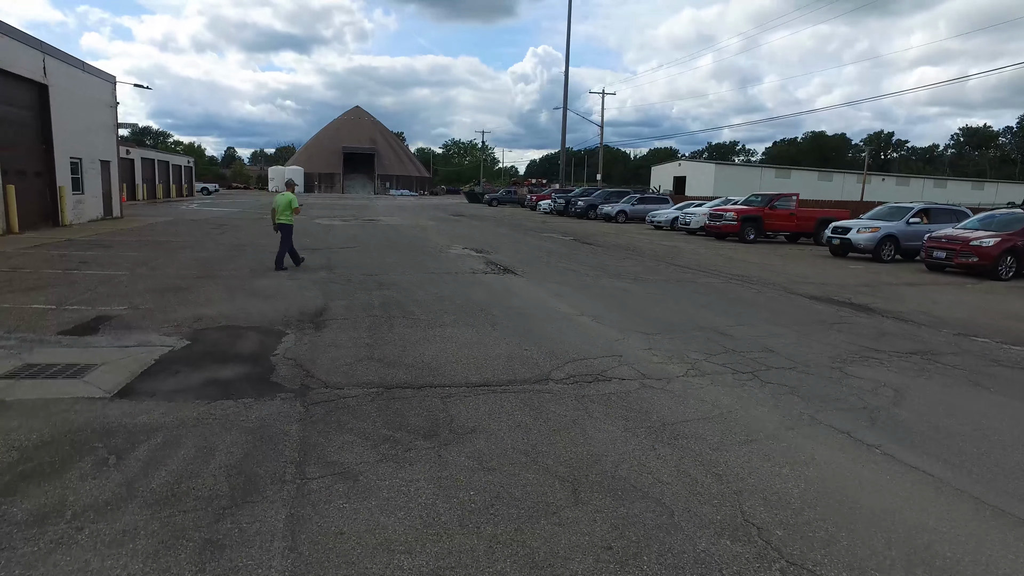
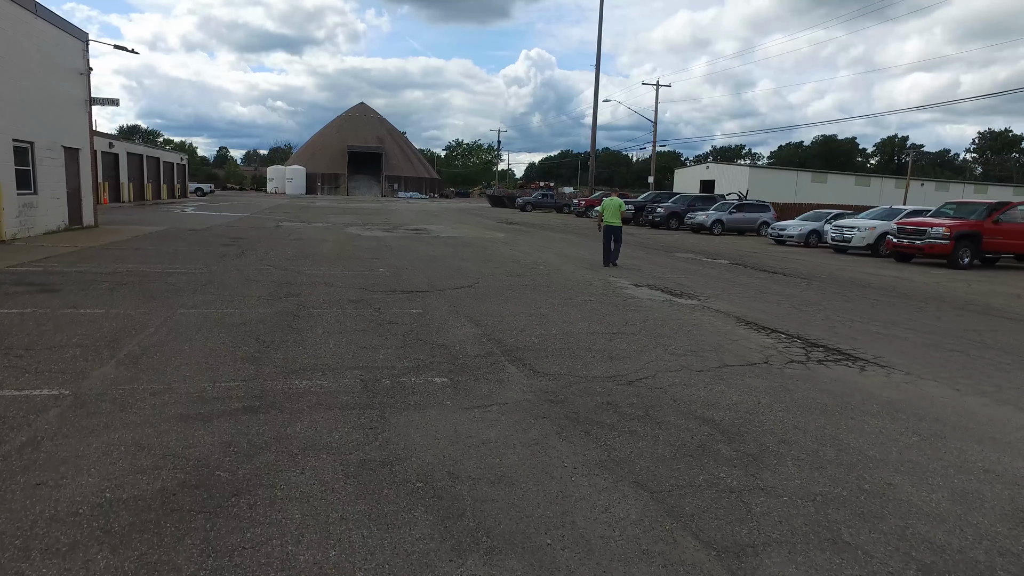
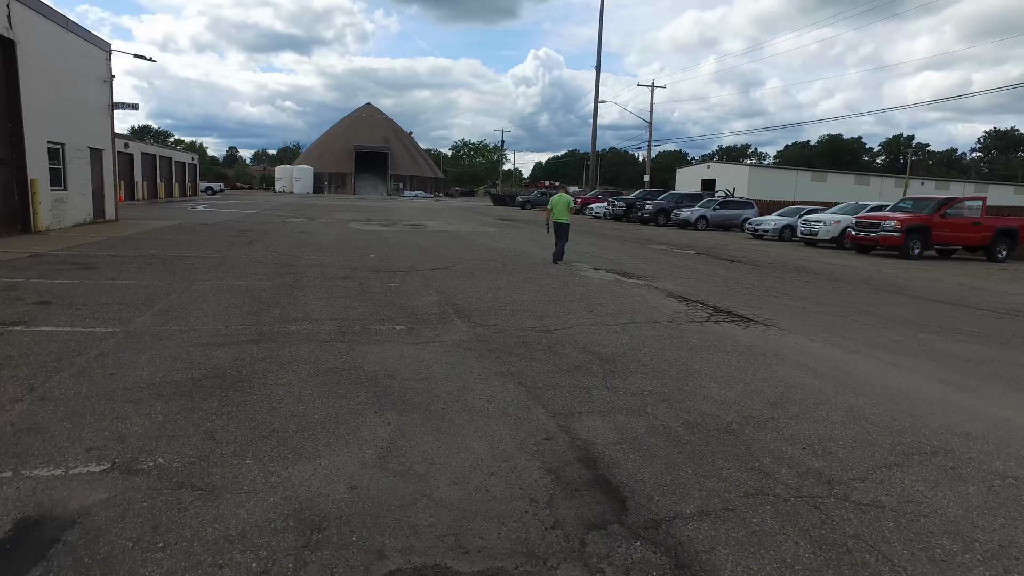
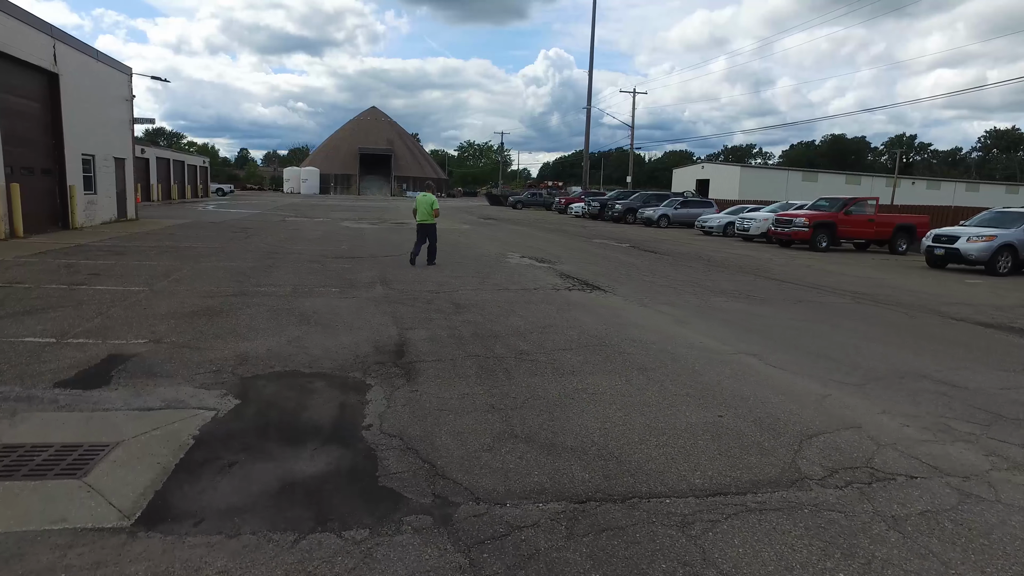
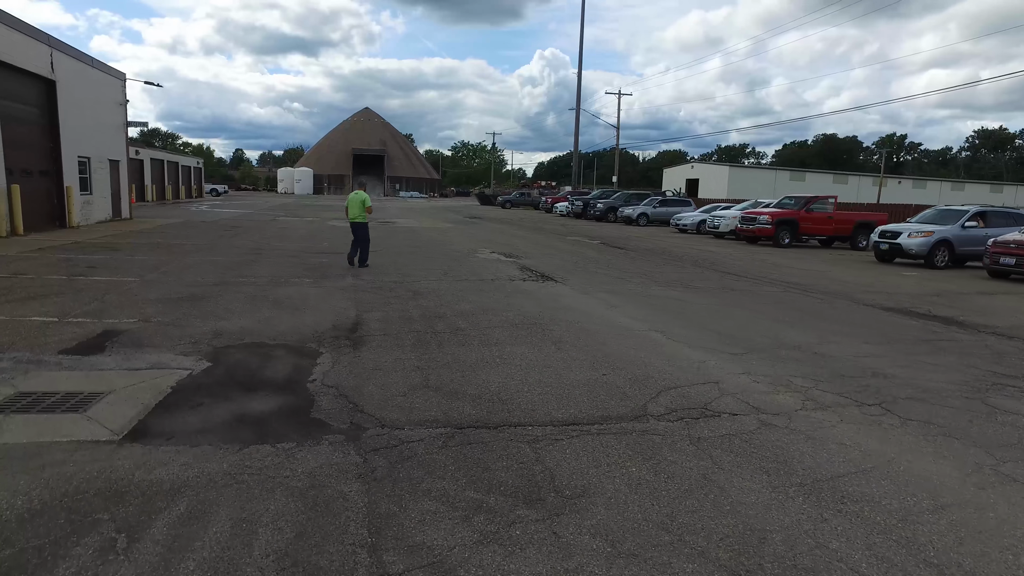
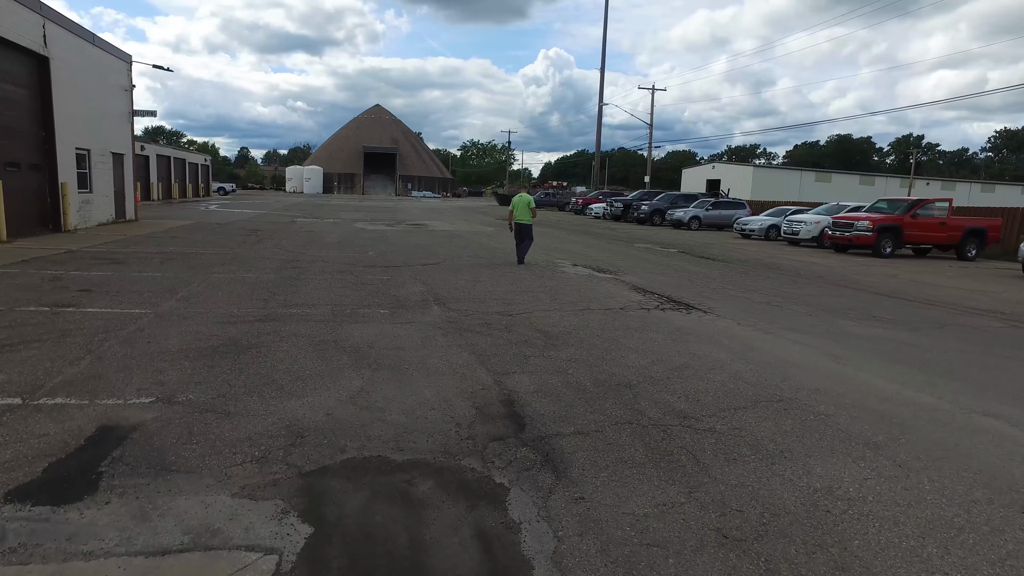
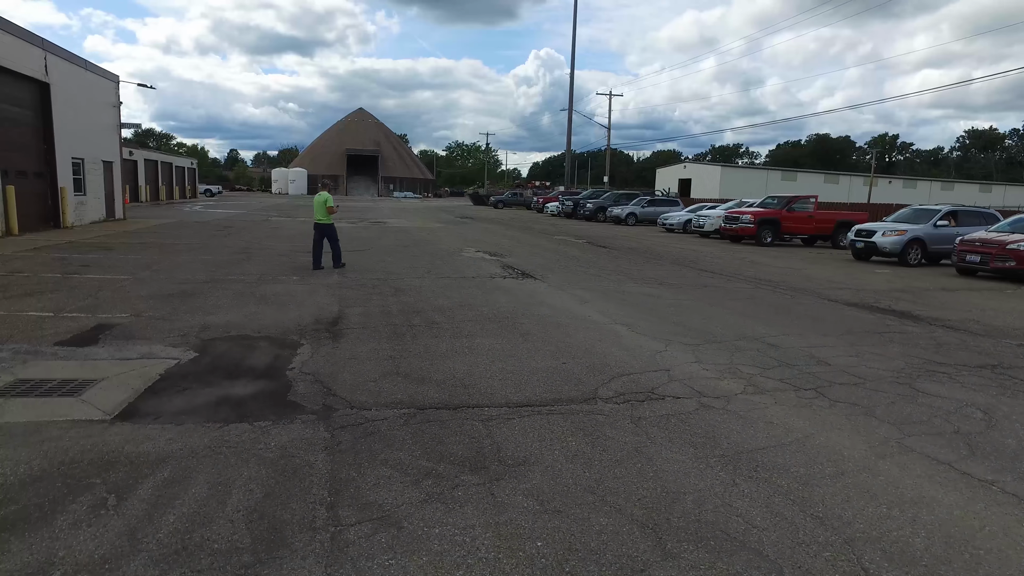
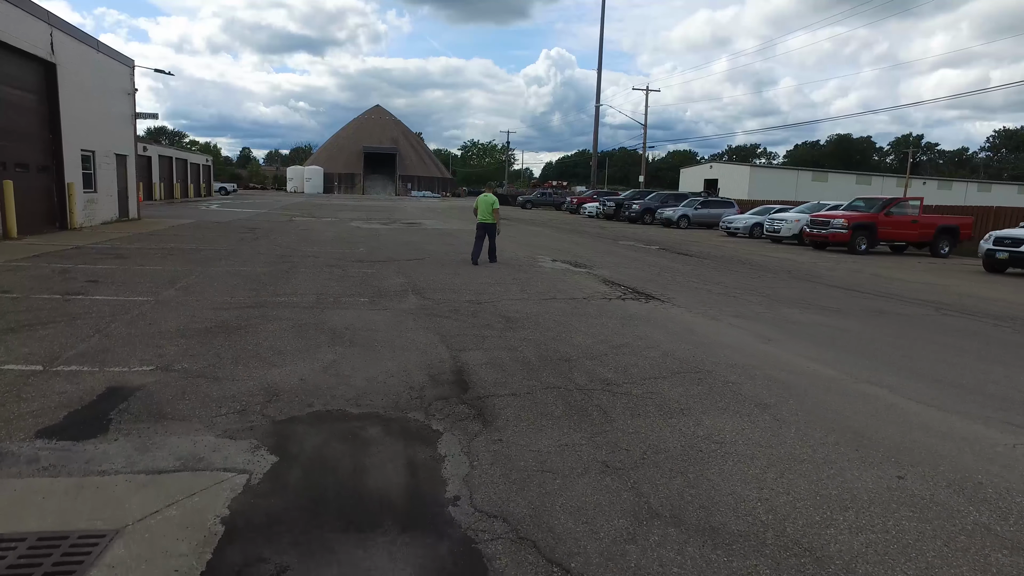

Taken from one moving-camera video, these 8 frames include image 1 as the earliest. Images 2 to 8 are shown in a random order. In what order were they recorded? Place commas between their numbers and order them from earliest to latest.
7, 5, 4, 8, 6, 3, 2
